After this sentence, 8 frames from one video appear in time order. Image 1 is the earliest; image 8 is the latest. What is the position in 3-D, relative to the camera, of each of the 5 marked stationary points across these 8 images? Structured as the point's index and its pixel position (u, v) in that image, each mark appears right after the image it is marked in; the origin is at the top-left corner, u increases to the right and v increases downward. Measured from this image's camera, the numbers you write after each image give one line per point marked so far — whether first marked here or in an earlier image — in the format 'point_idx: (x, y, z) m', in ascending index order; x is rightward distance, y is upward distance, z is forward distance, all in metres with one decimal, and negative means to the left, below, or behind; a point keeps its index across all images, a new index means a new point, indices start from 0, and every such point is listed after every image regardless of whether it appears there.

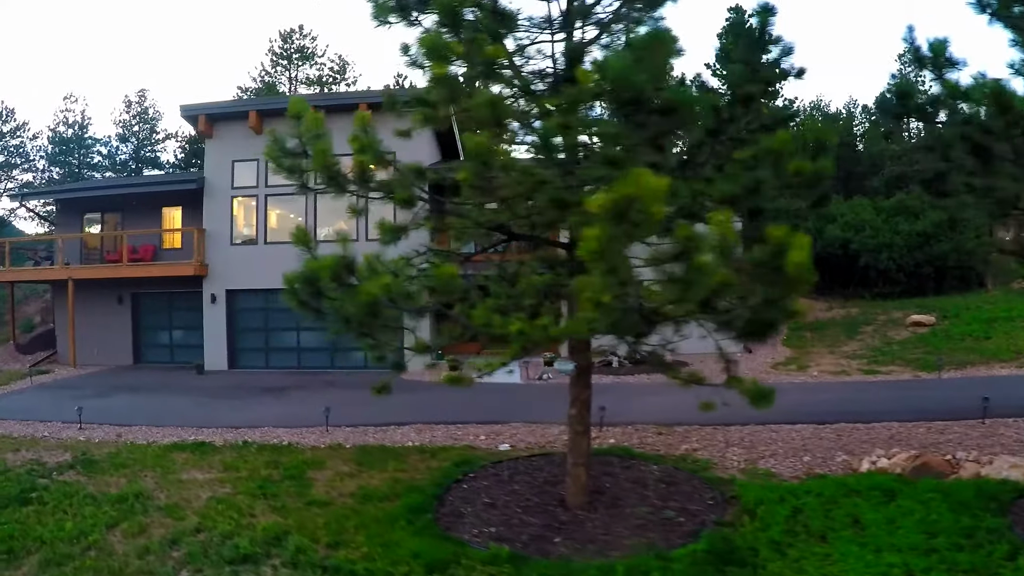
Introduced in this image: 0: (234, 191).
0: (-7.6, +2.6, +18.8) m
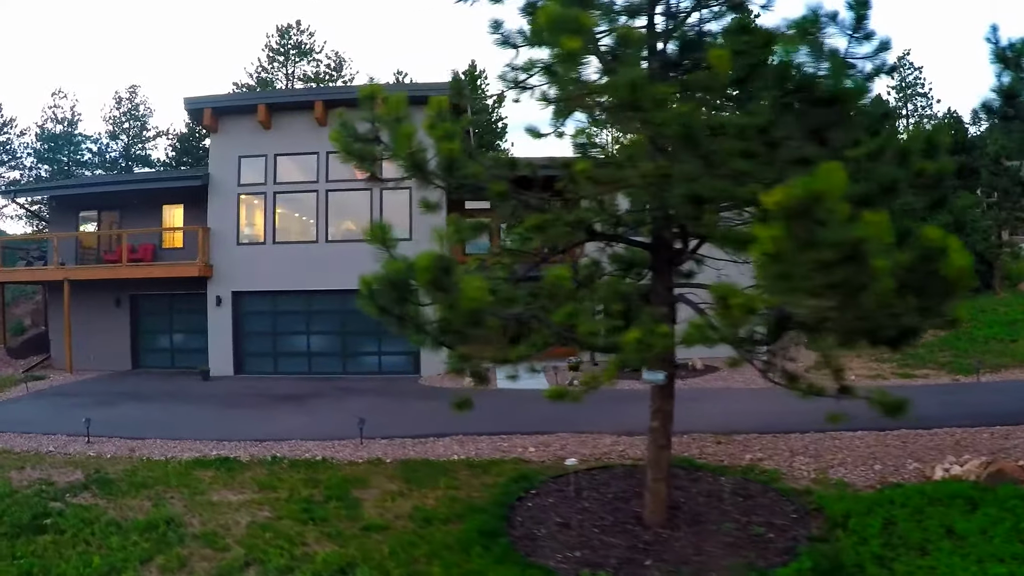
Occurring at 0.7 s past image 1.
0: (-7.0, +2.6, +17.7) m
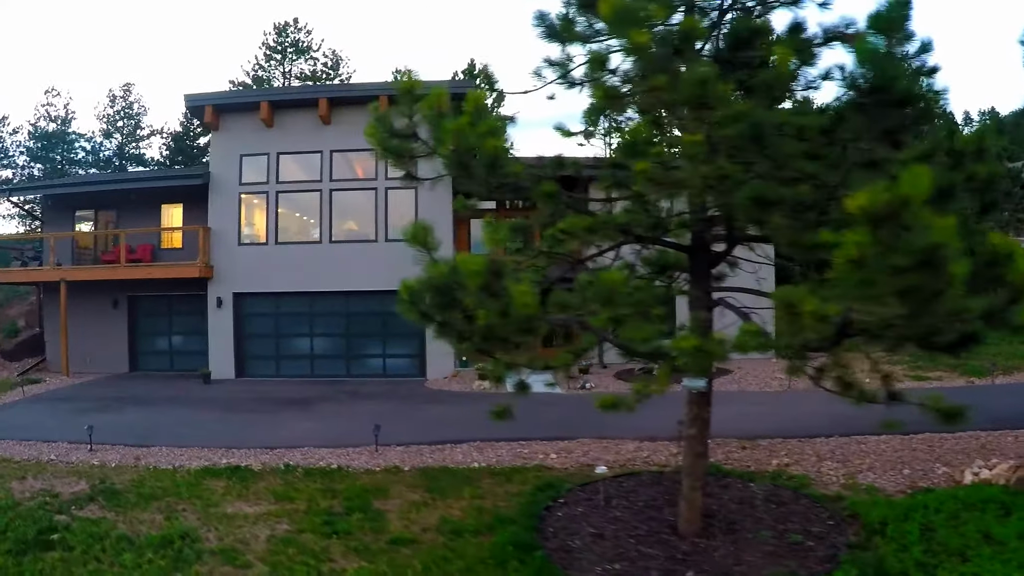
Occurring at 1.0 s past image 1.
0: (-6.8, +2.5, +17.3) m
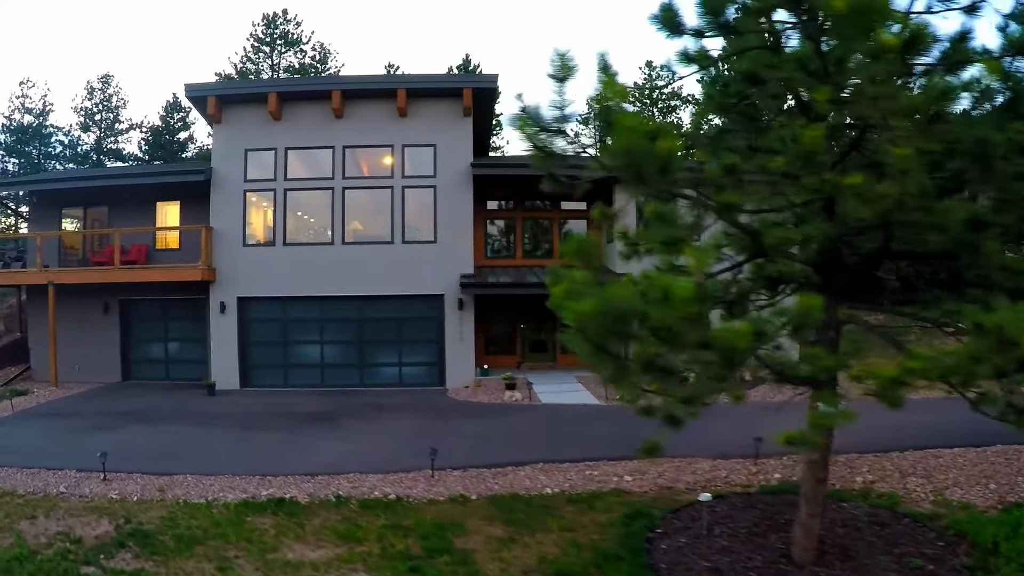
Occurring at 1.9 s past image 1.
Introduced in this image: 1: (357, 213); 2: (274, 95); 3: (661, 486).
0: (-6.2, +2.4, +16.0) m
1: (-3.7, +1.8, +16.0) m
2: (-5.4, +4.4, +15.5) m
3: (+2.1, -2.7, +9.7) m
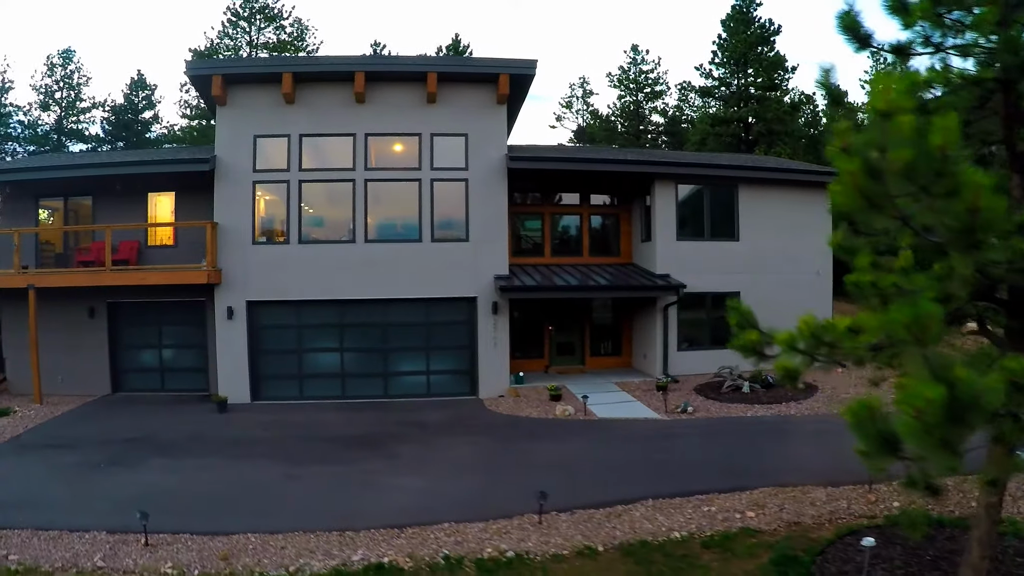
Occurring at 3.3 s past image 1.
0: (-5.3, +2.4, +14.3) m
1: (-2.8, +1.7, +14.5) m
2: (-4.5, +4.4, +13.8) m
3: (+3.4, -2.9, +8.8) m
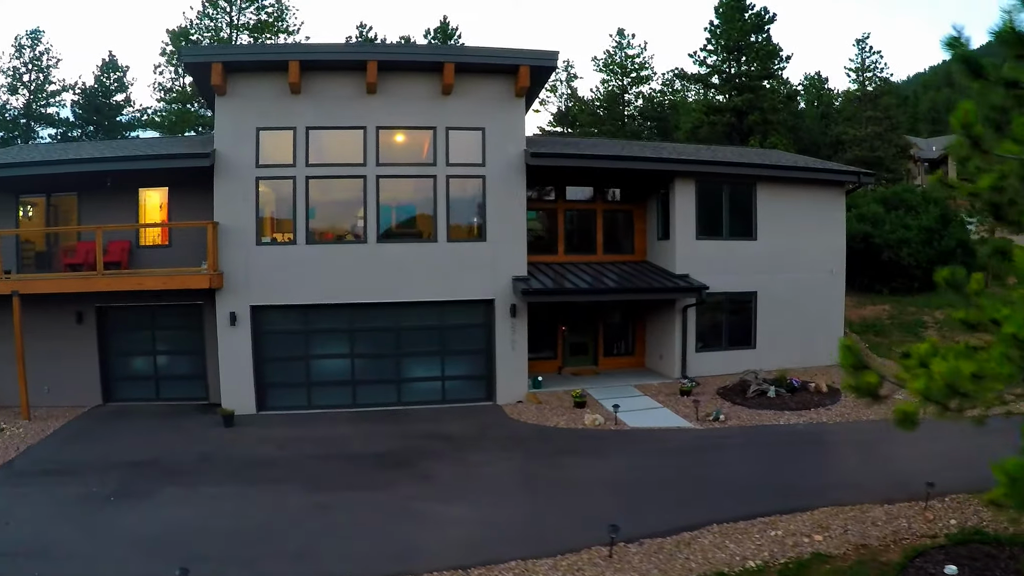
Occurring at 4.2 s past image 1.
0: (-4.9, +2.3, +13.3) m
1: (-2.4, +1.6, +13.7) m
2: (-4.1, +4.3, +12.9) m
3: (+4.2, -3.1, +8.5) m
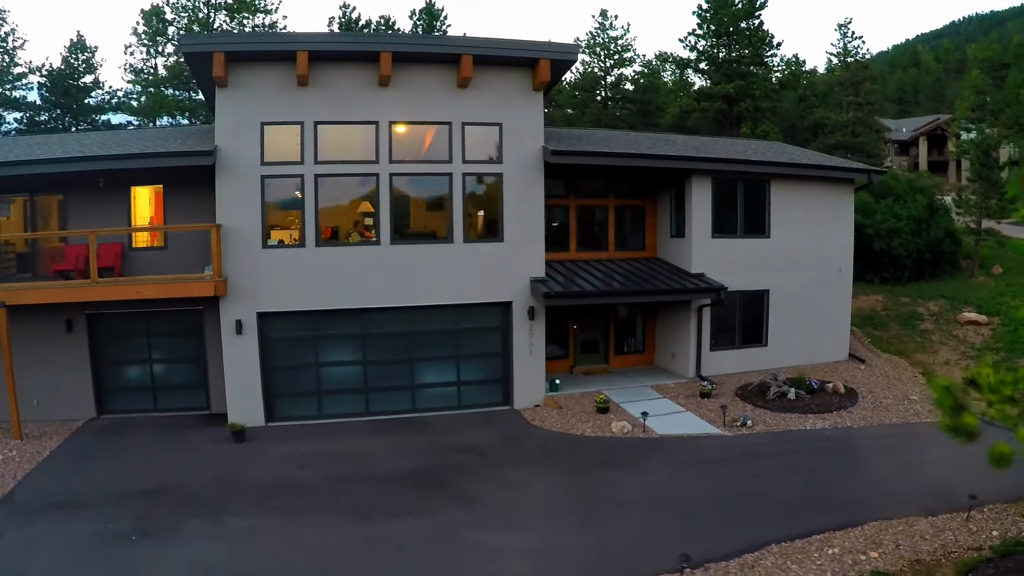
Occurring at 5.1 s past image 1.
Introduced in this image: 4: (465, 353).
0: (-4.5, +2.2, +12.5) m
1: (-2.0, +1.6, +13.1) m
2: (-3.7, +4.2, +12.0) m
3: (+4.9, -3.3, +8.4) m
4: (-0.9, -1.3, +13.8) m
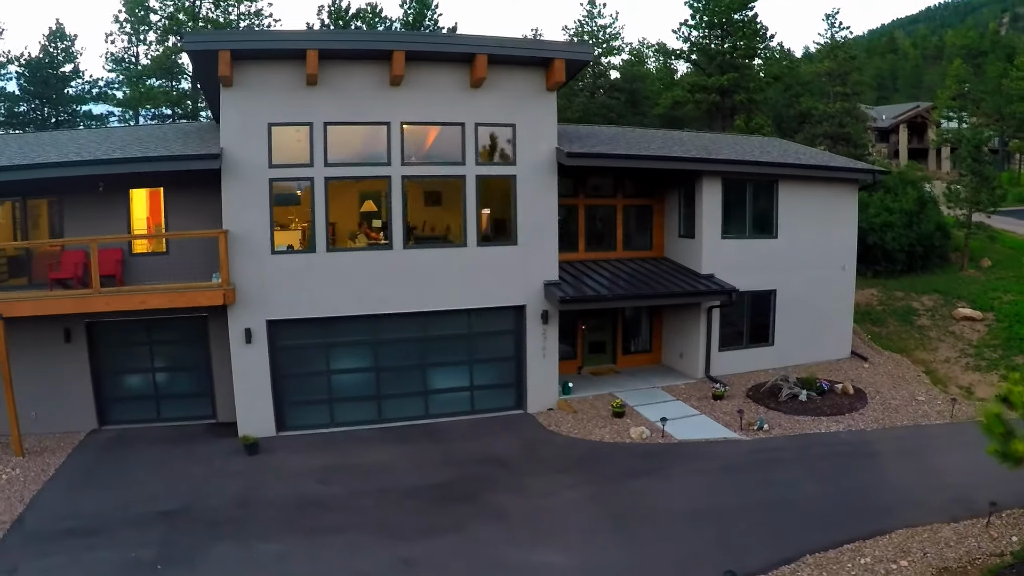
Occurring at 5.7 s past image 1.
0: (-4.2, +2.1, +12.1) m
1: (-1.7, +1.5, +12.8) m
2: (-3.4, +4.0, +11.6) m
3: (+5.3, -3.5, +8.5) m
4: (-0.7, -1.4, +13.5) m
